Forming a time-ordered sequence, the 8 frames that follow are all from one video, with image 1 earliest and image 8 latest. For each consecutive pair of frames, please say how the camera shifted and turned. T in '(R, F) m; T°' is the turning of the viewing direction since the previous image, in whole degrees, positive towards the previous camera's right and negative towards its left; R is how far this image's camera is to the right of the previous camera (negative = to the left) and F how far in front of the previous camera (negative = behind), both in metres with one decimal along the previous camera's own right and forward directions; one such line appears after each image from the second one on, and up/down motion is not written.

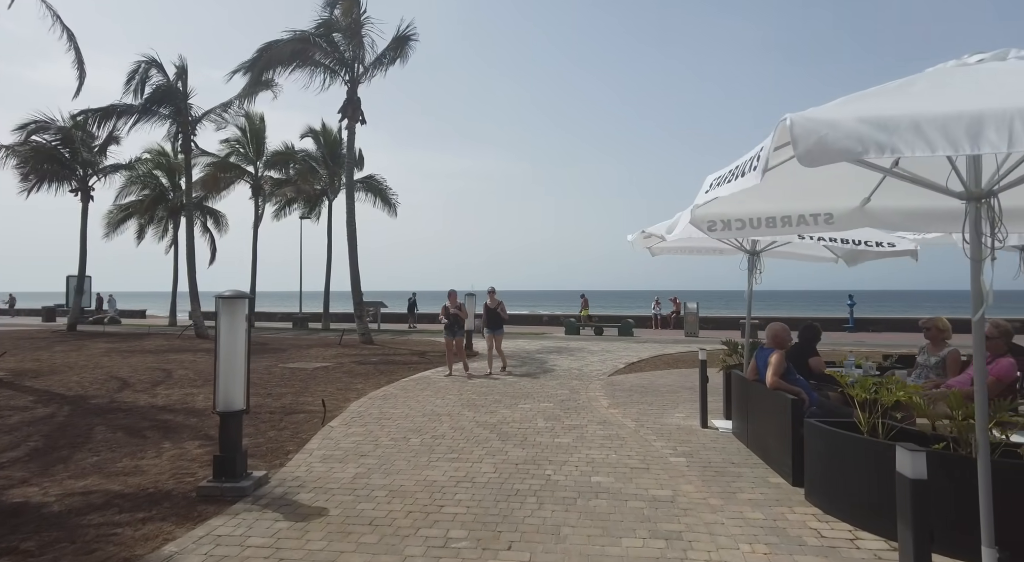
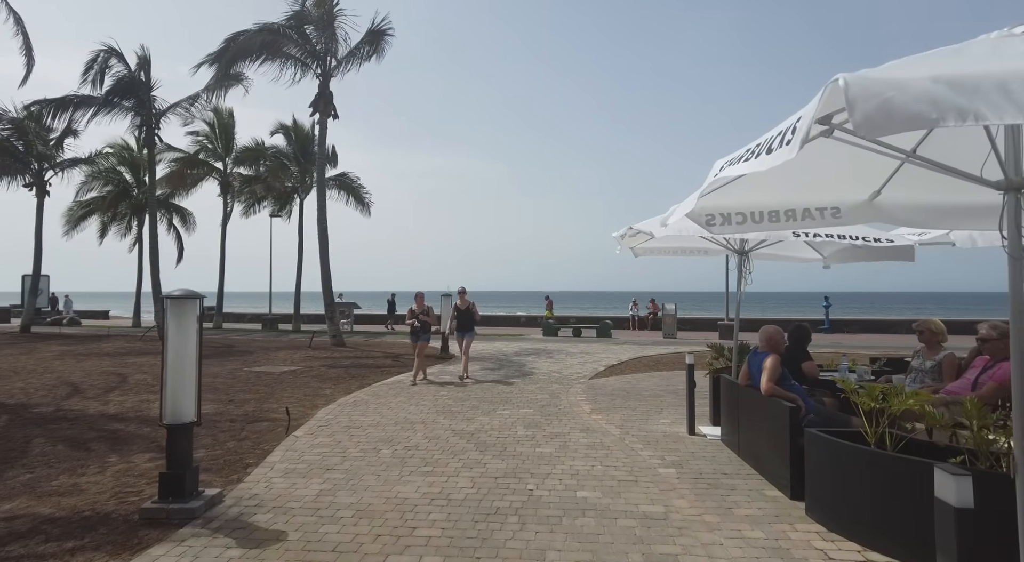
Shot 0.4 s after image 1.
(0.0, +0.4) m; +2°
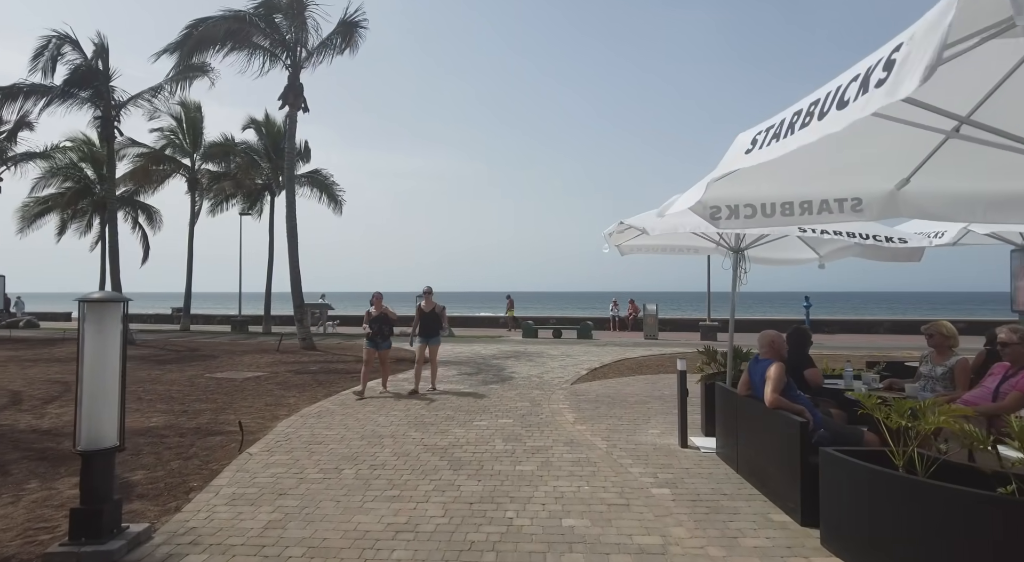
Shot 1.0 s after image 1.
(0.0, +0.7) m; +2°
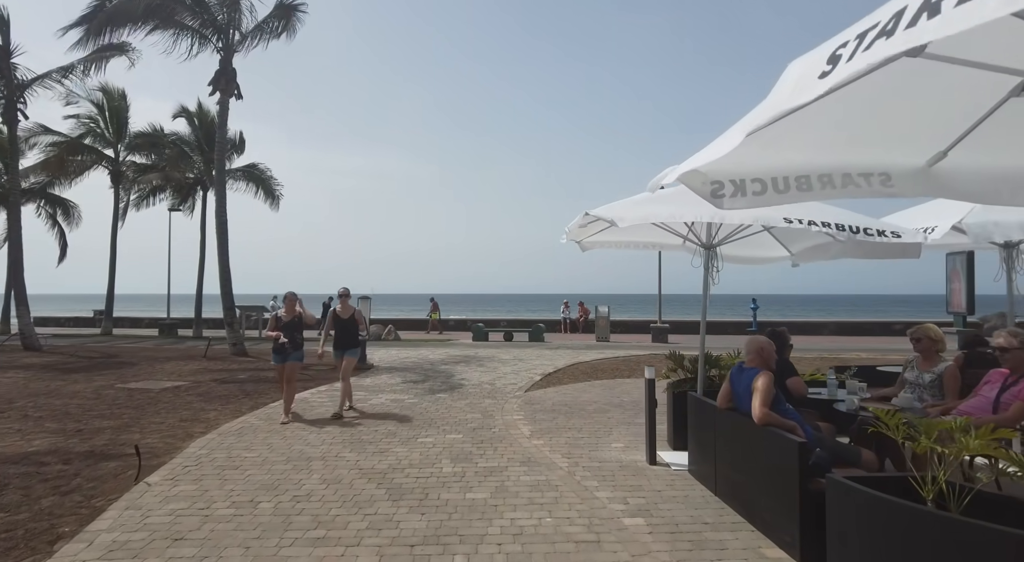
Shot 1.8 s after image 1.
(0.0, +0.8) m; +5°
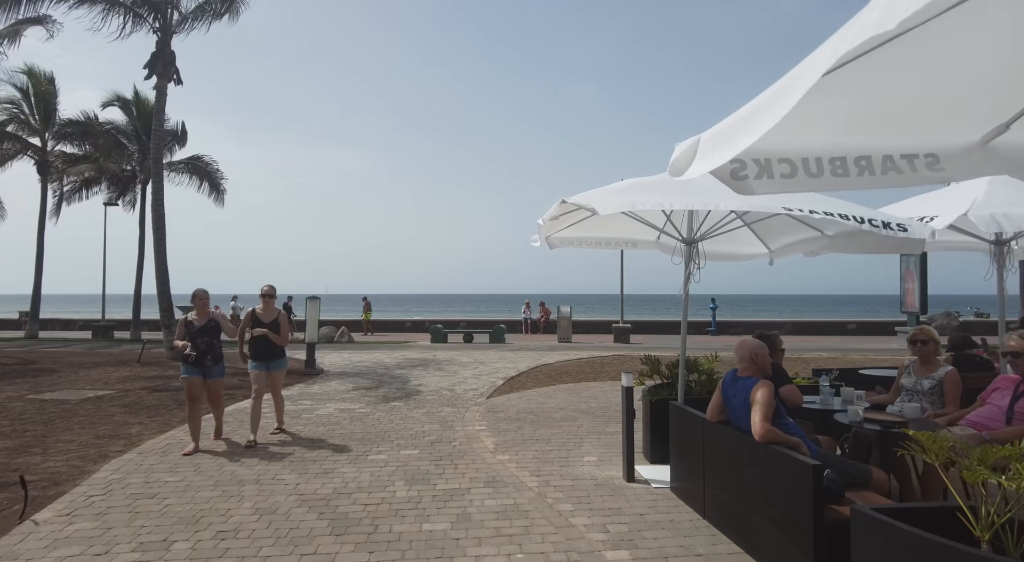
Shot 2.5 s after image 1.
(0.0, +0.7) m; +4°
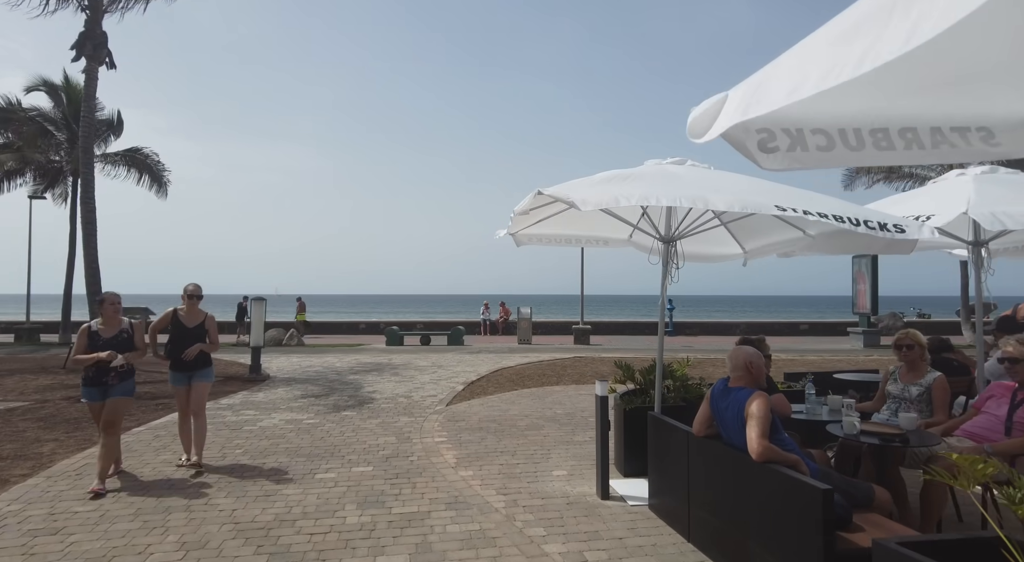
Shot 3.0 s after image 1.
(-0.1, +0.5) m; +4°
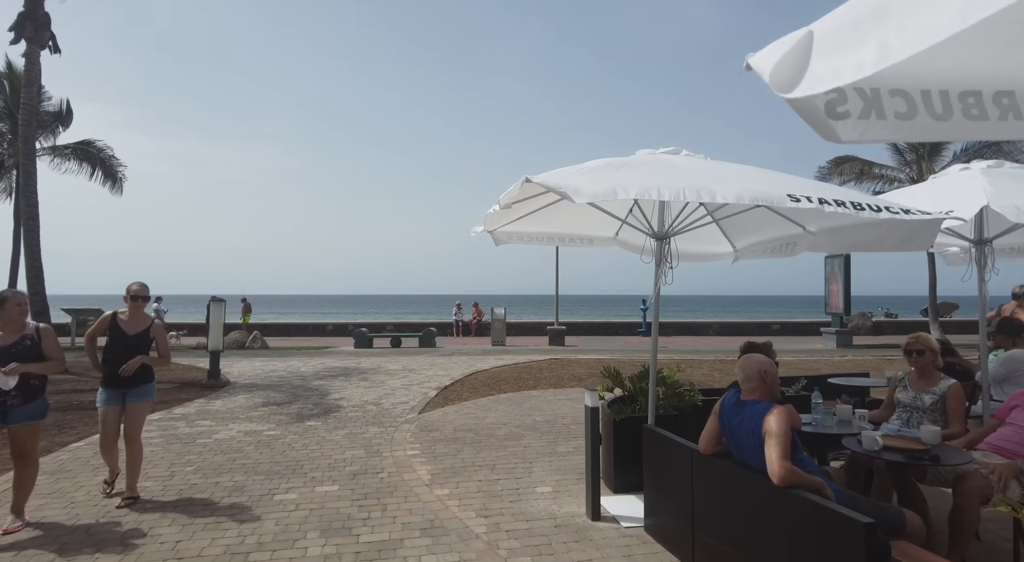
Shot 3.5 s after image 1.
(-0.1, +0.5) m; +3°
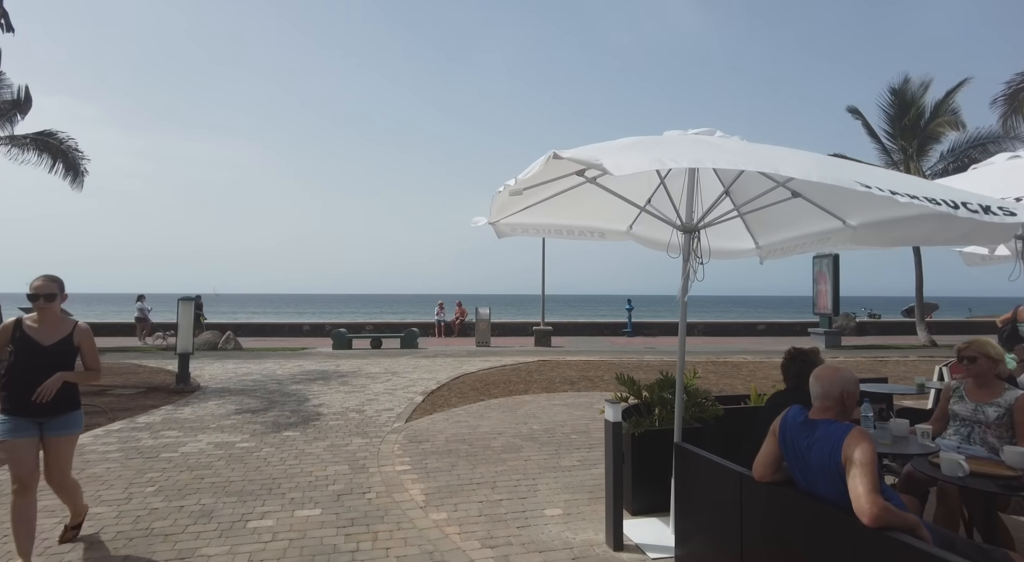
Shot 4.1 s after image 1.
(-0.2, +0.6) m; +2°
